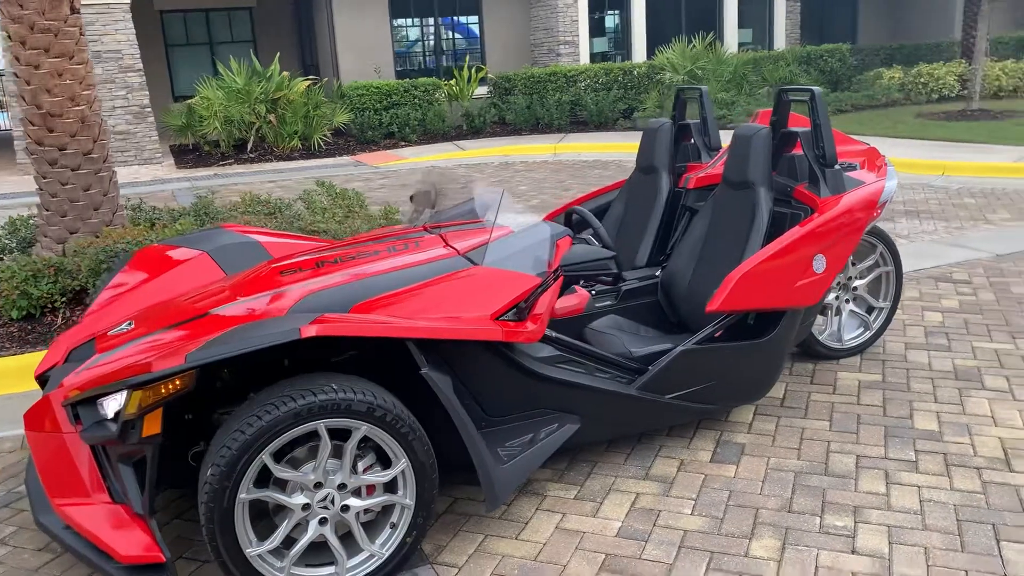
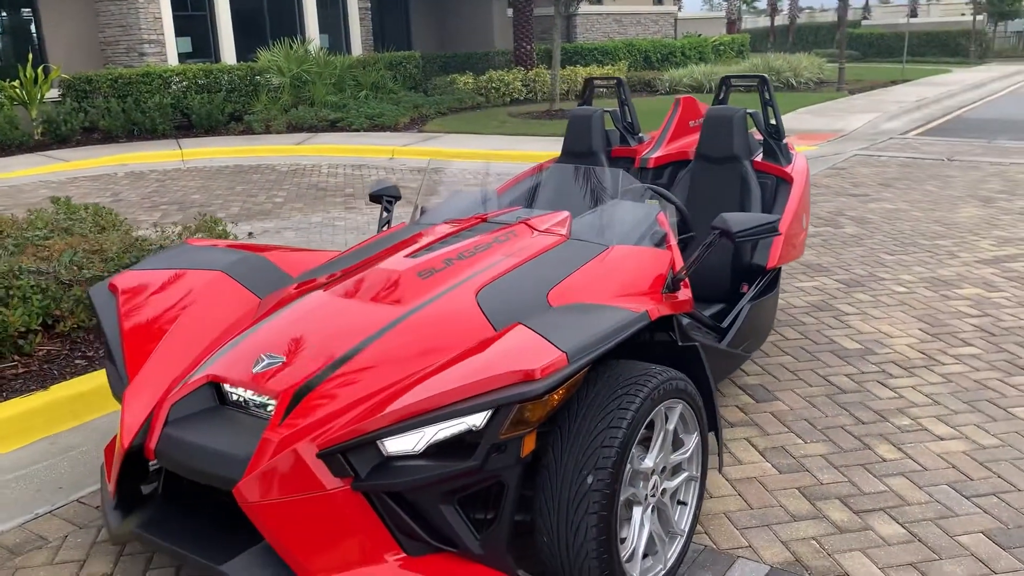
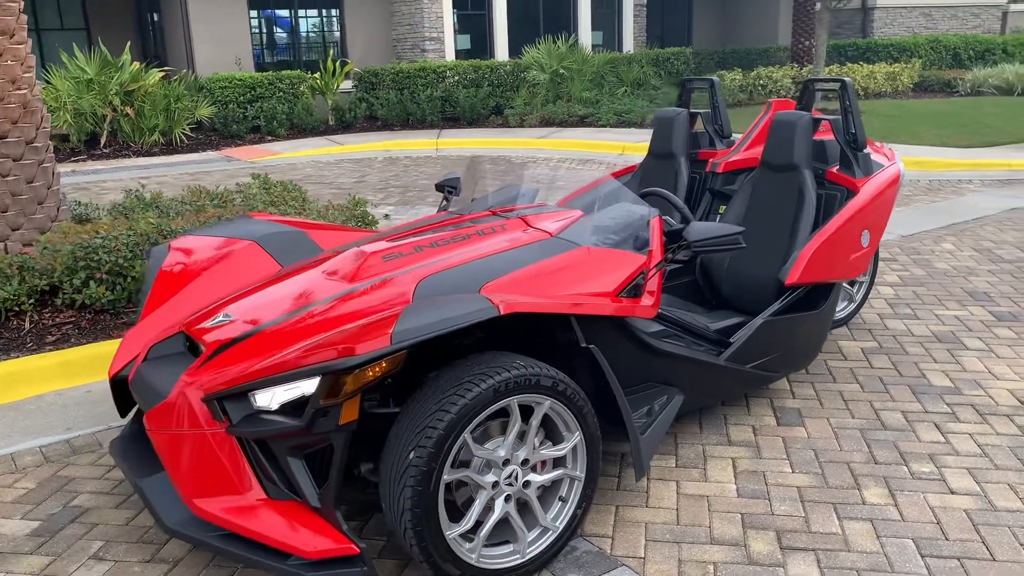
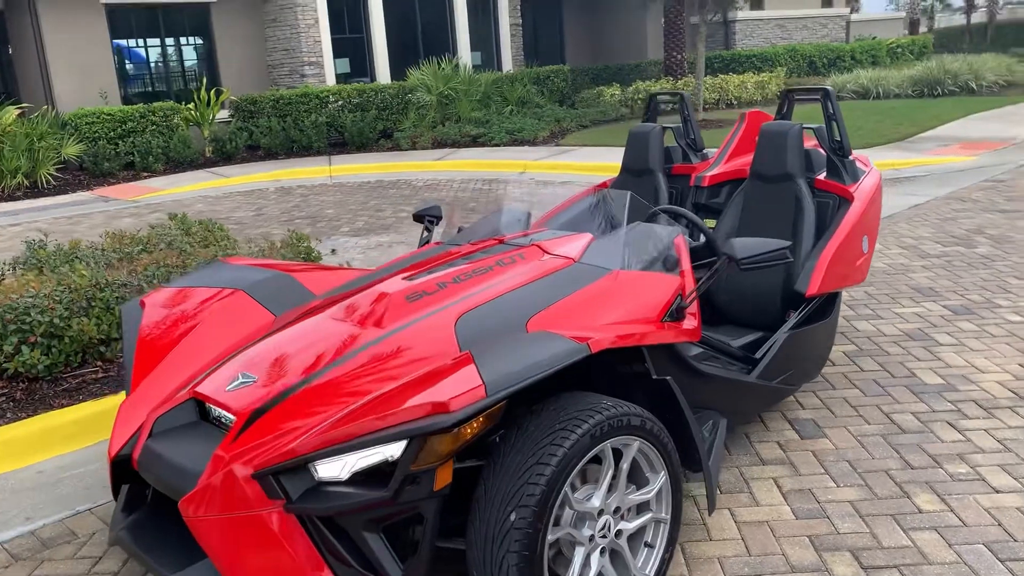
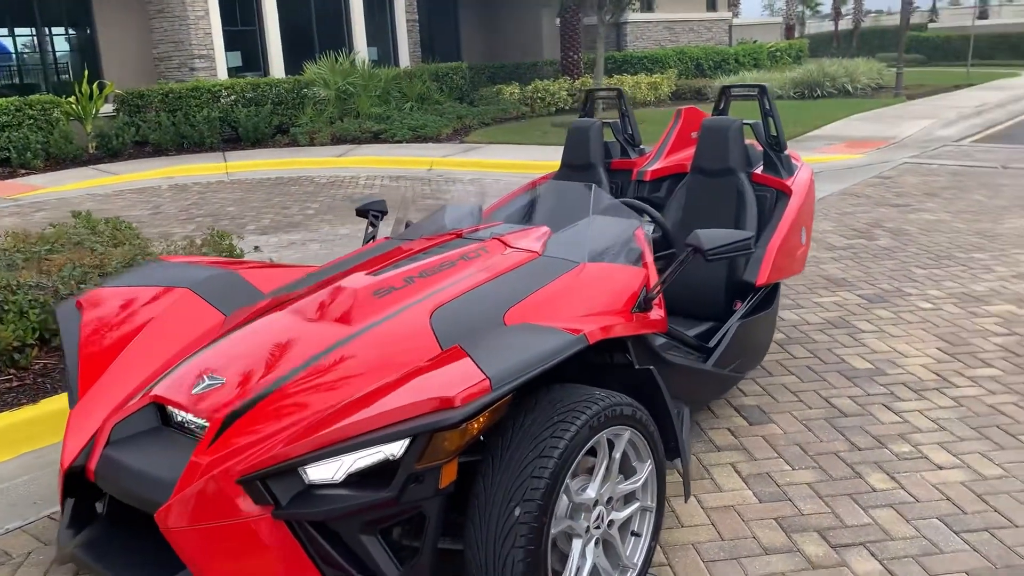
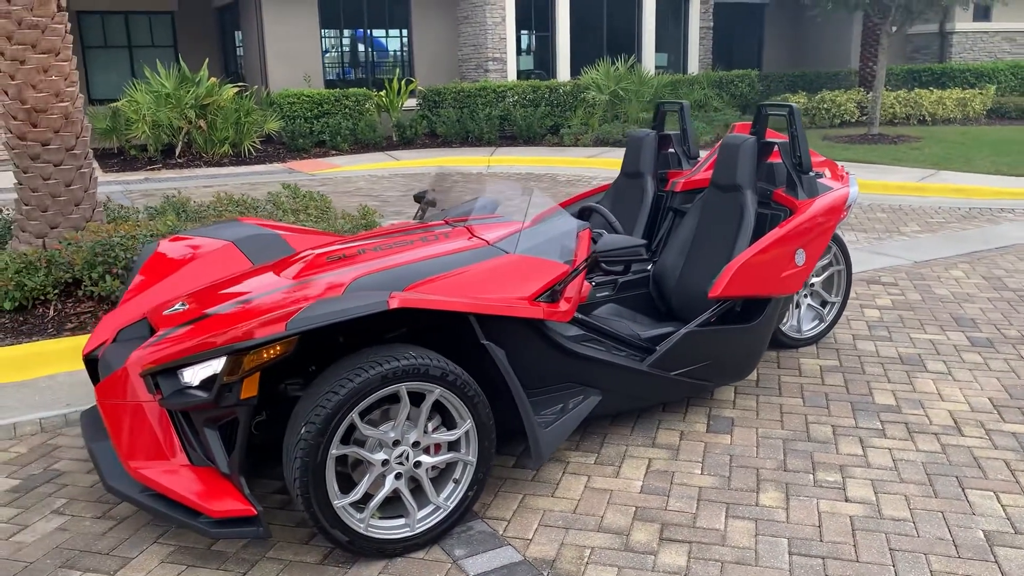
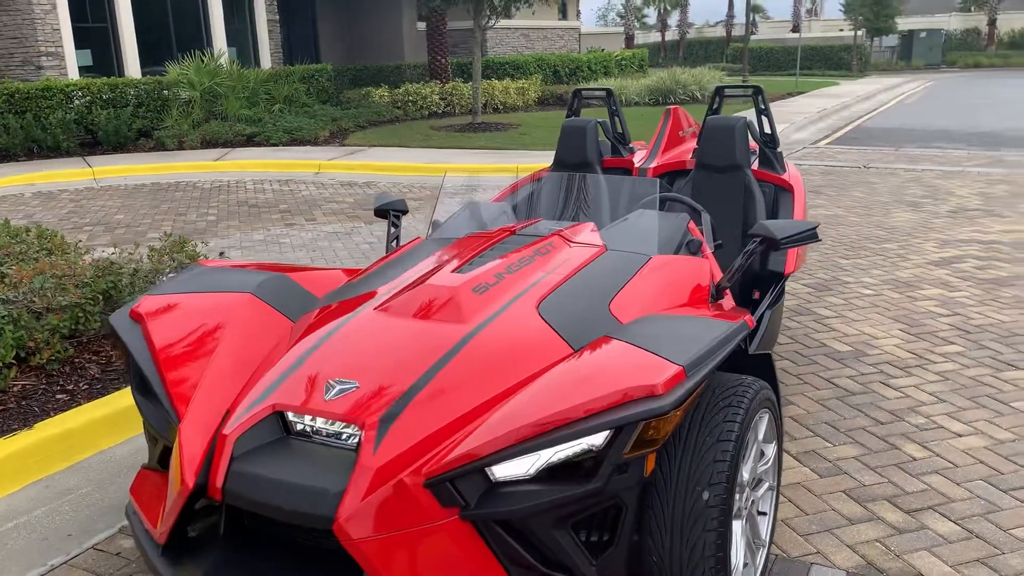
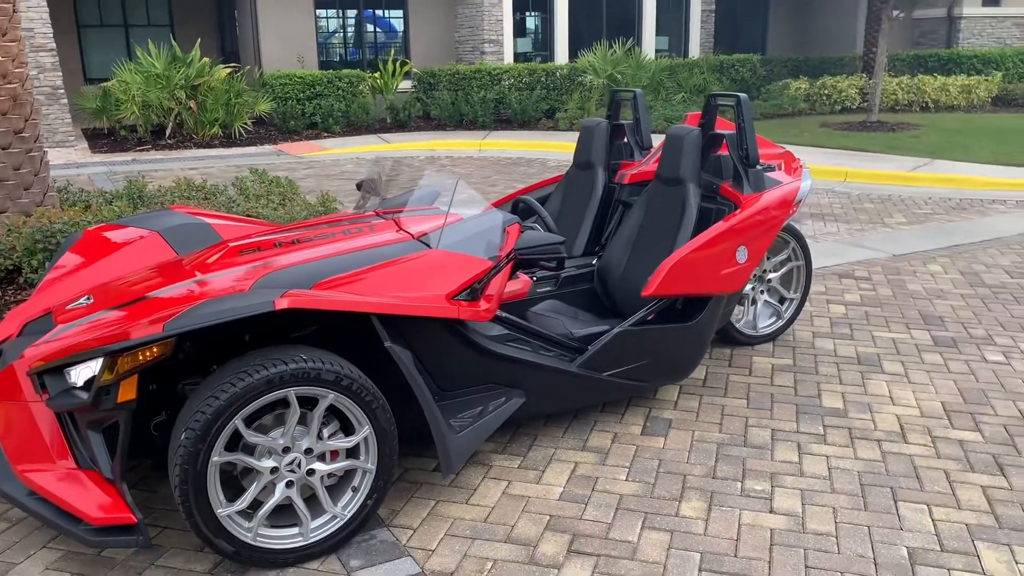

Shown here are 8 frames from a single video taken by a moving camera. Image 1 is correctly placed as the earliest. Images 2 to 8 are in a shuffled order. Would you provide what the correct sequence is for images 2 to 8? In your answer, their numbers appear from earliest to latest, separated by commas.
8, 6, 3, 4, 5, 2, 7
